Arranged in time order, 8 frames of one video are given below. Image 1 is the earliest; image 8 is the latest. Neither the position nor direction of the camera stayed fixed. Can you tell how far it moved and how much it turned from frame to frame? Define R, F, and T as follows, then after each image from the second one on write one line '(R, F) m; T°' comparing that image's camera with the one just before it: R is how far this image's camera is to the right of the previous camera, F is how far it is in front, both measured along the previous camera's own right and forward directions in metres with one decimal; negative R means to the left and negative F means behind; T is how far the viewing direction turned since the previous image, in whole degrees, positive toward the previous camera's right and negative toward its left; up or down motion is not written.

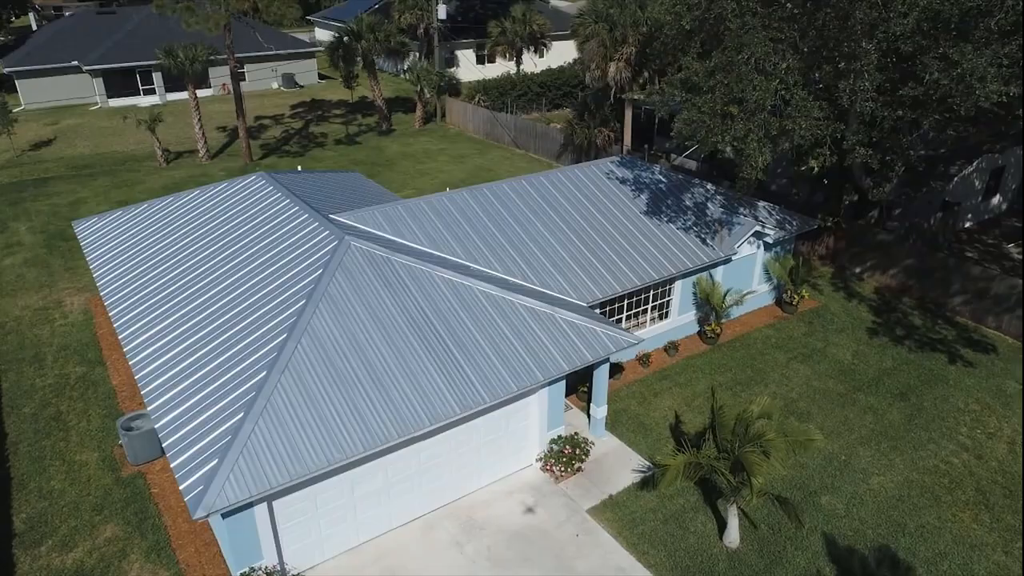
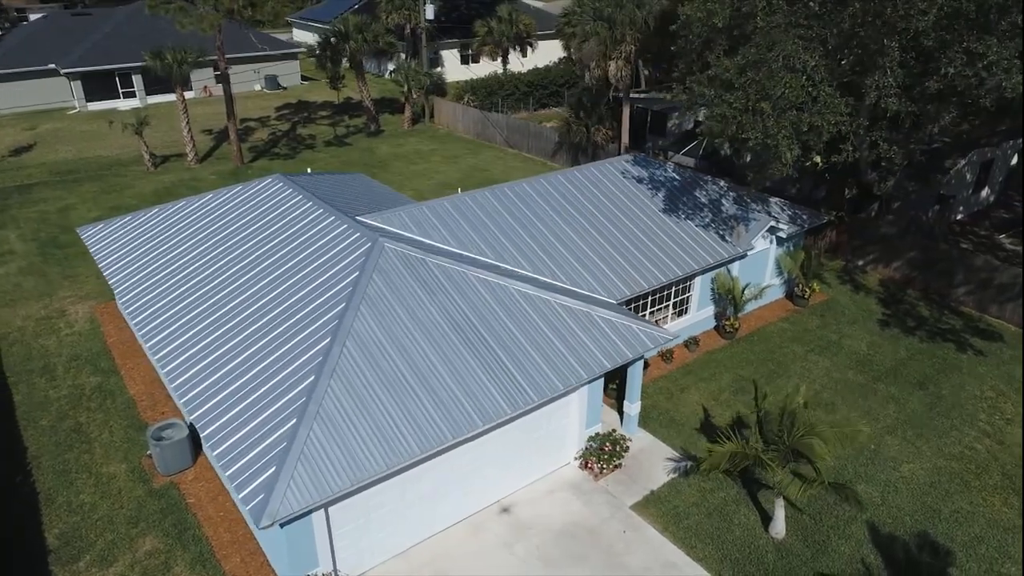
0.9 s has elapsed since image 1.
(-1.2, 0.0) m; +2°
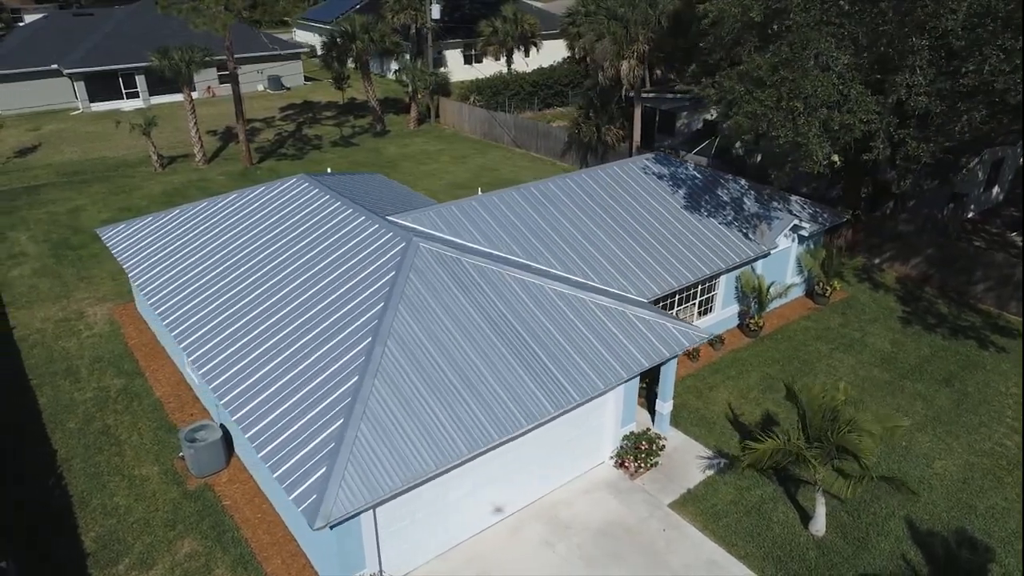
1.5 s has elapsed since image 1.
(-0.8, 0.0) m; +1°
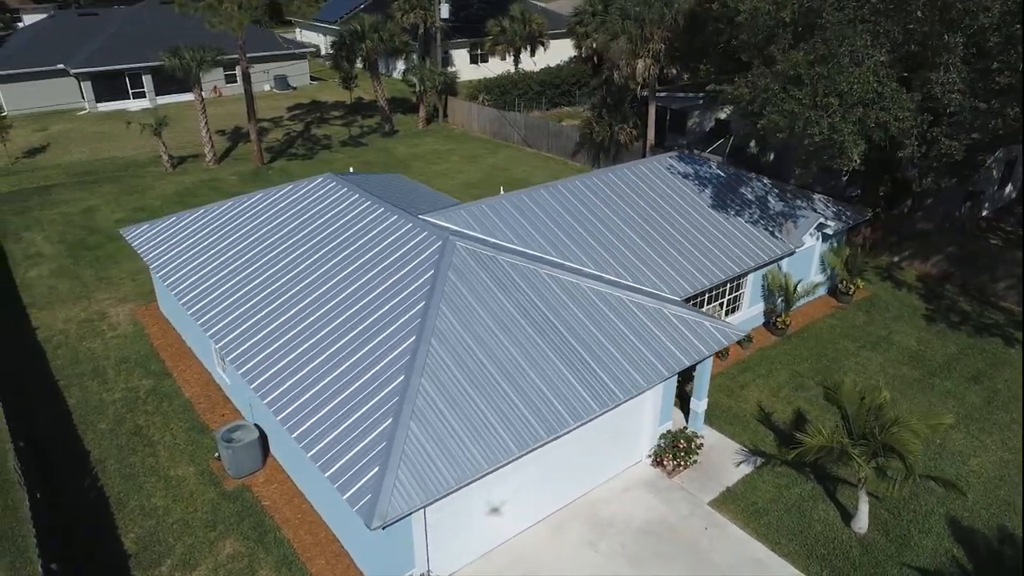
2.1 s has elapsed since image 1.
(-0.8, 0.0) m; 0°
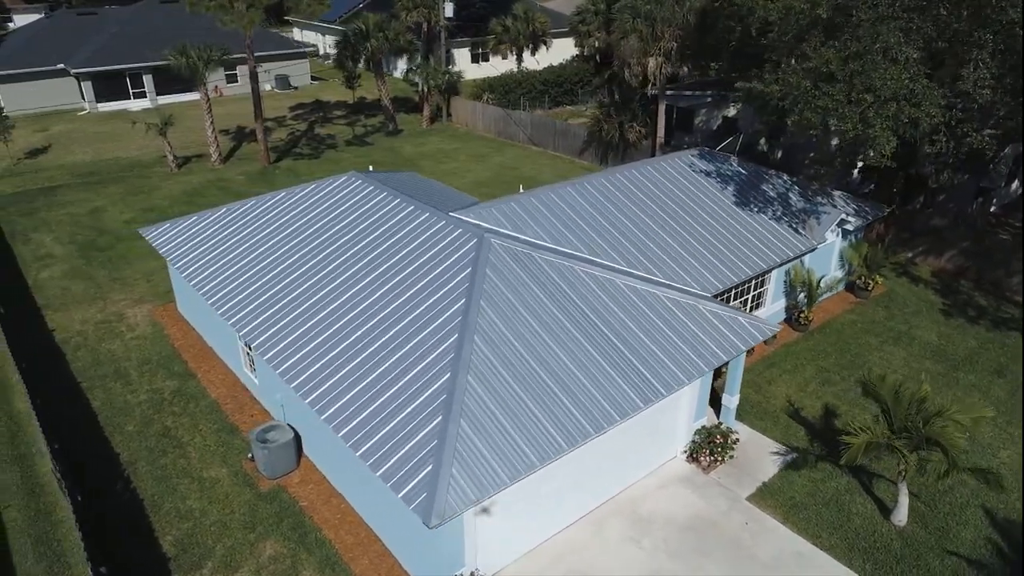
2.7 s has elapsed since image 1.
(-0.8, 0.0) m; +1°
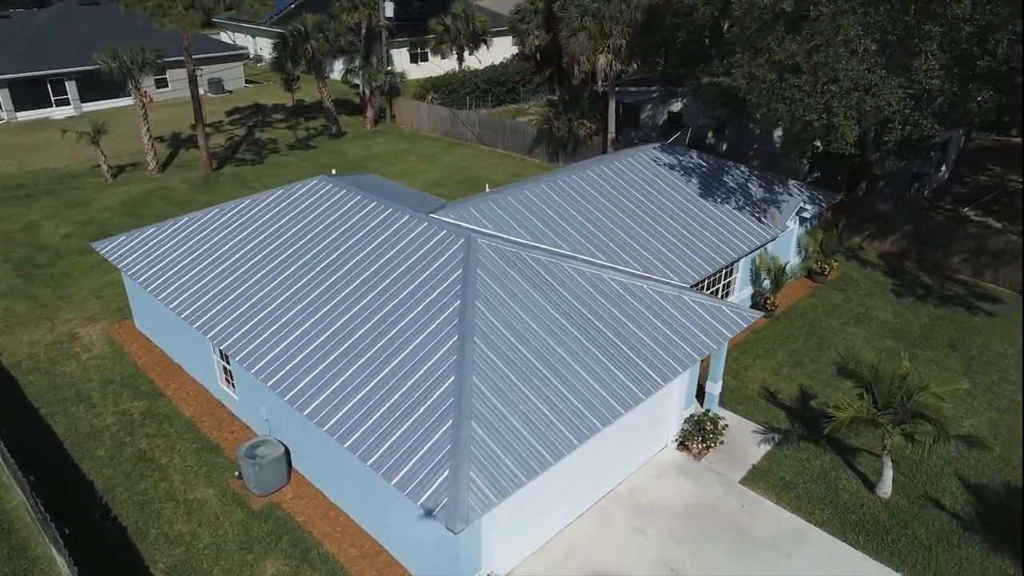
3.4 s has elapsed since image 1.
(-1.0, +0.1) m; +5°
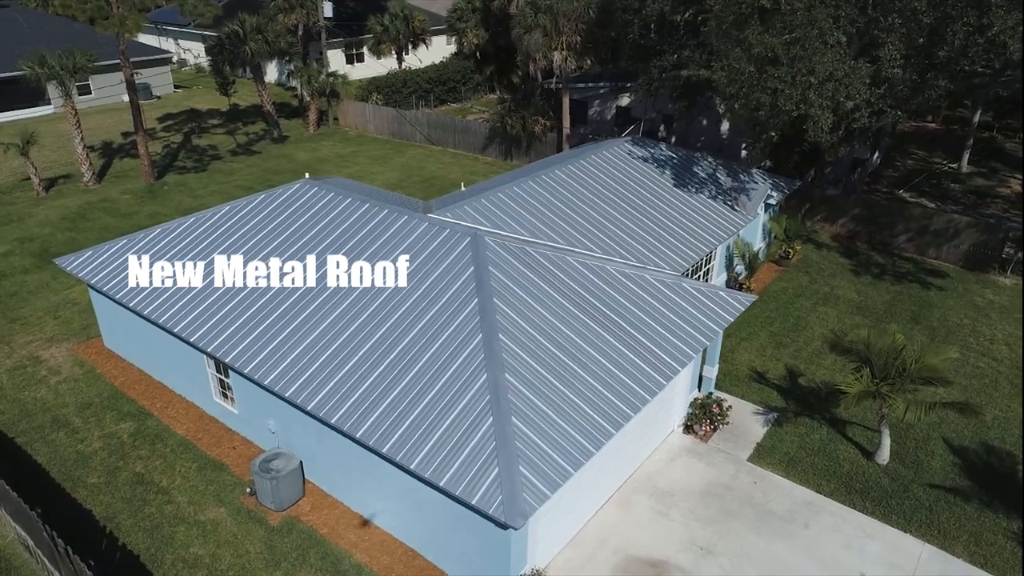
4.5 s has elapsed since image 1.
(-1.5, 0.0) m; +6°
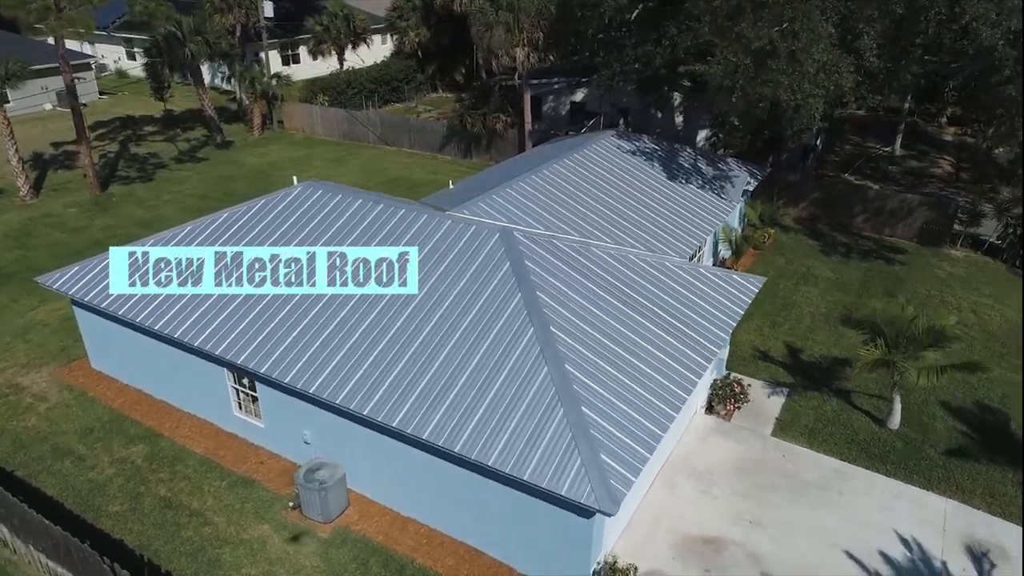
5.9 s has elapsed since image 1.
(-1.9, +0.1) m; +6°
